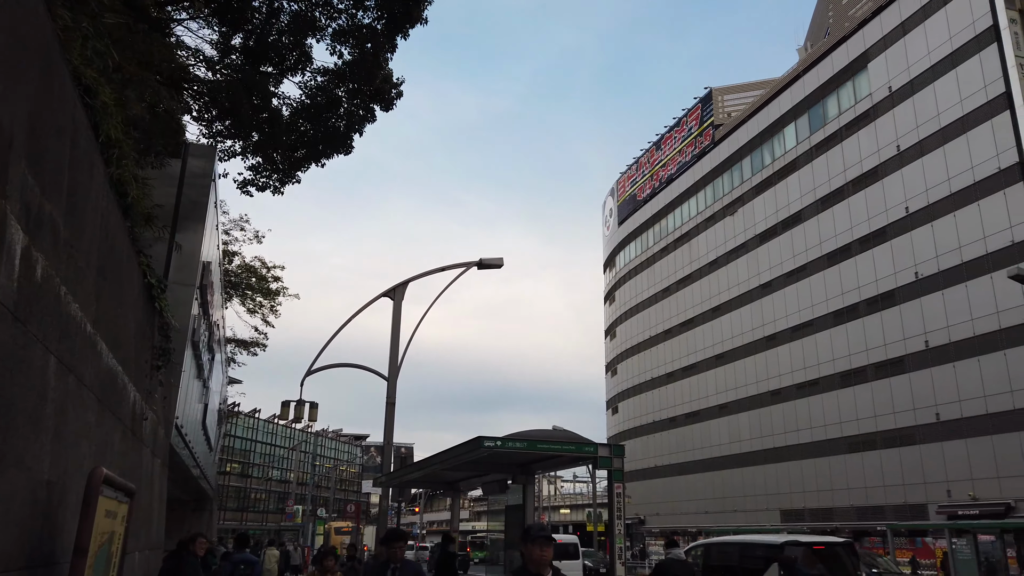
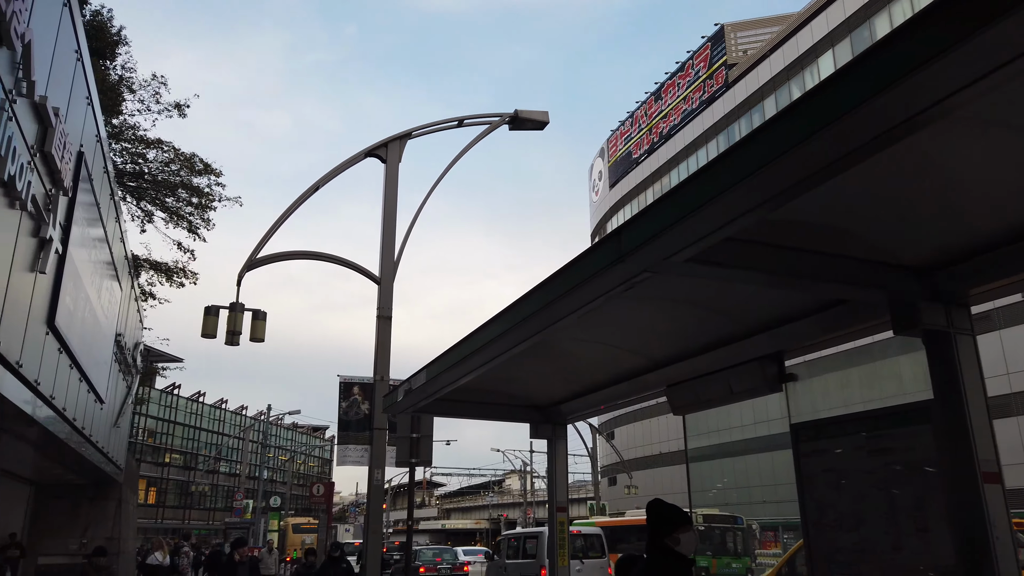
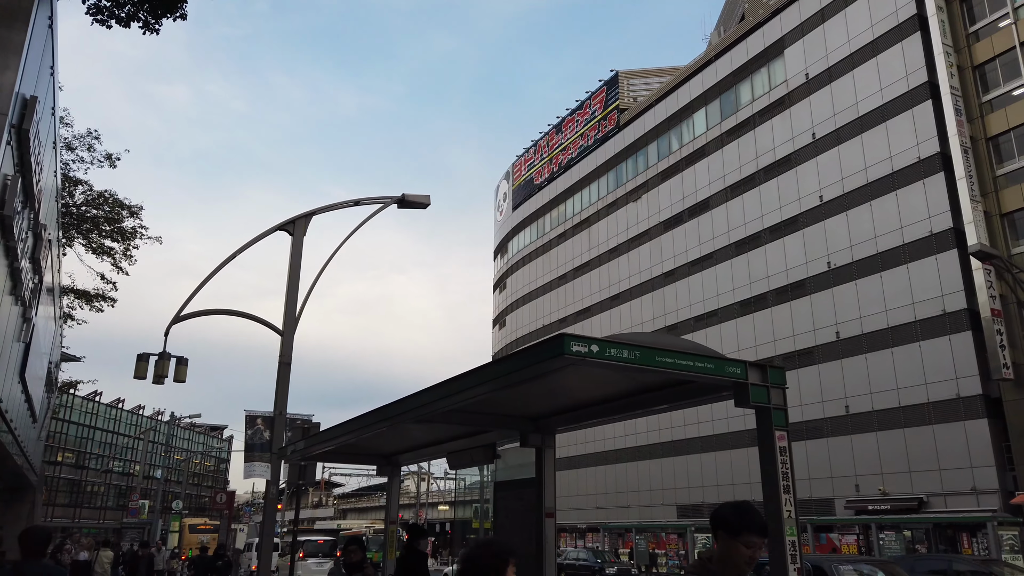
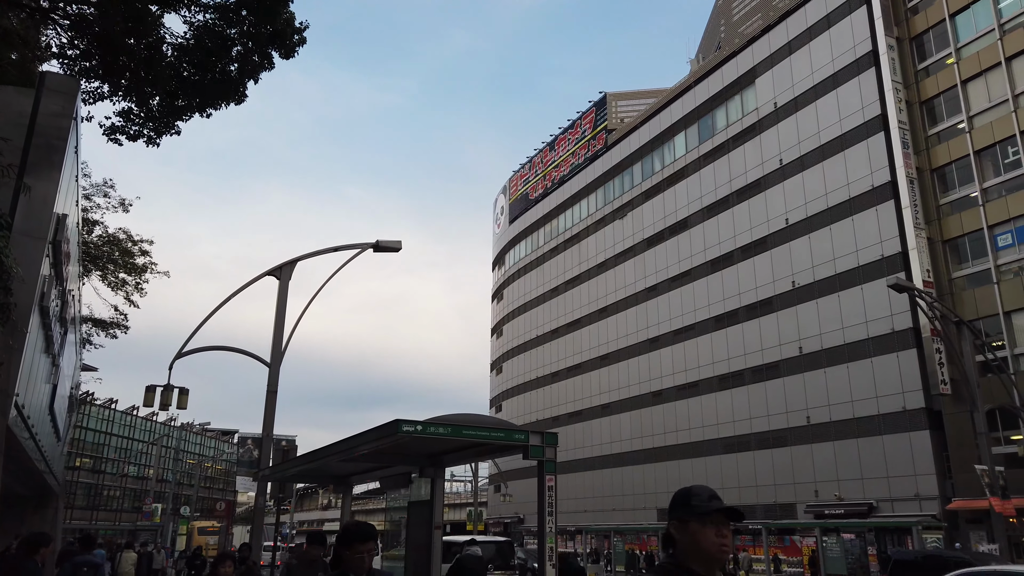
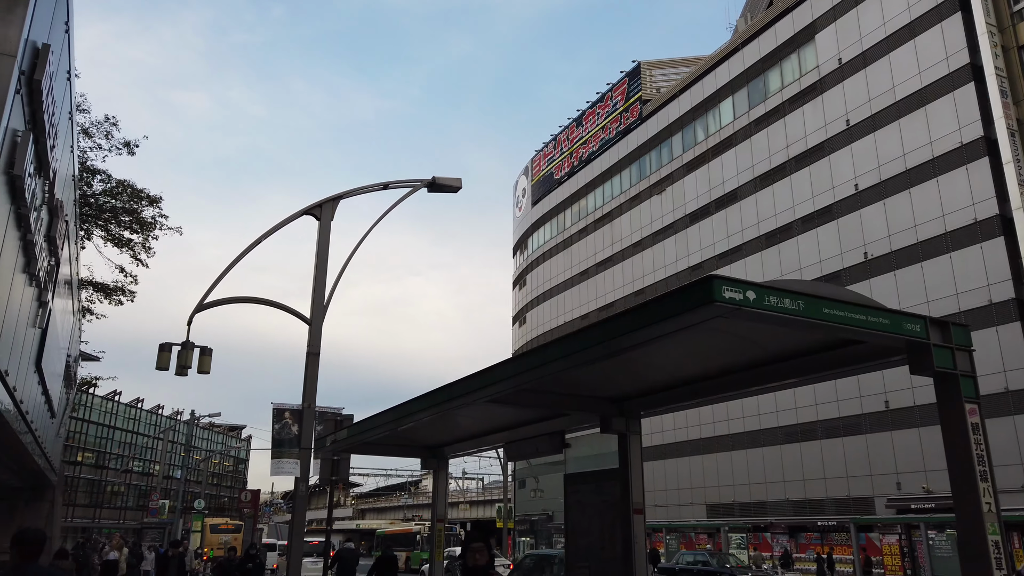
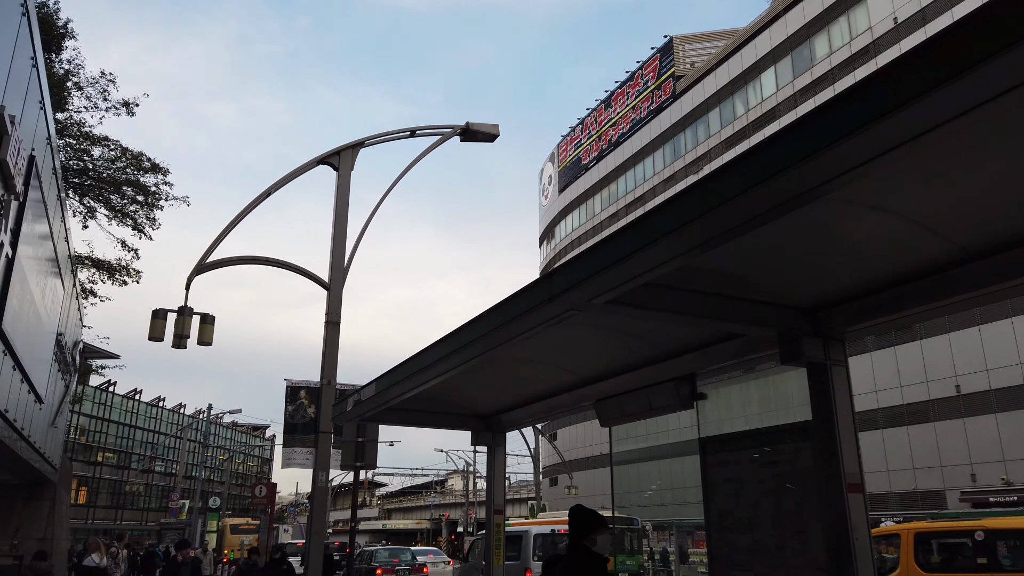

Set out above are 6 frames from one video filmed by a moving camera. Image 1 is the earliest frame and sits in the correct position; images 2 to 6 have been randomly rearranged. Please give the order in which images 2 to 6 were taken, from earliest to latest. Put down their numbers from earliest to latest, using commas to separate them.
4, 3, 5, 6, 2
